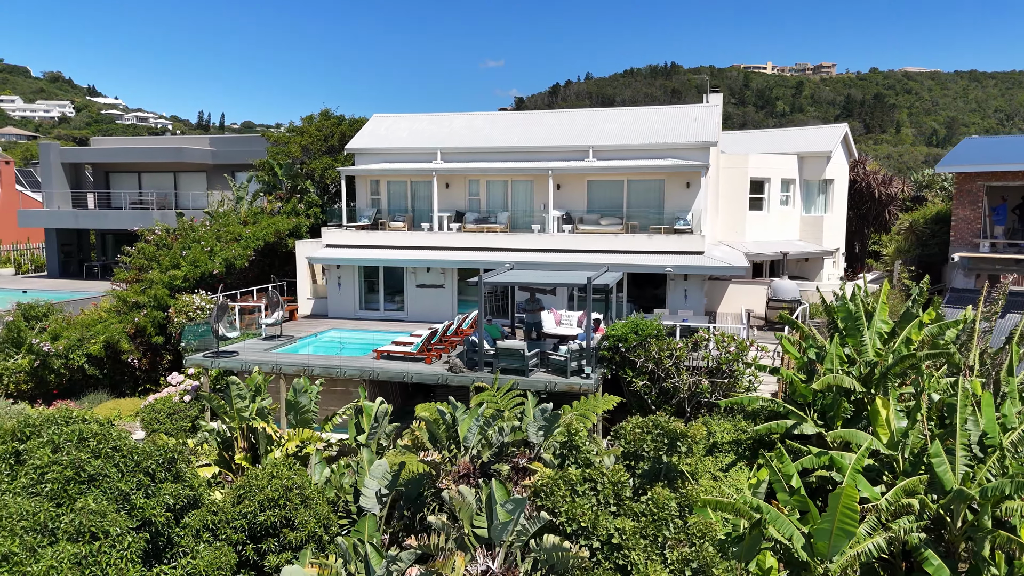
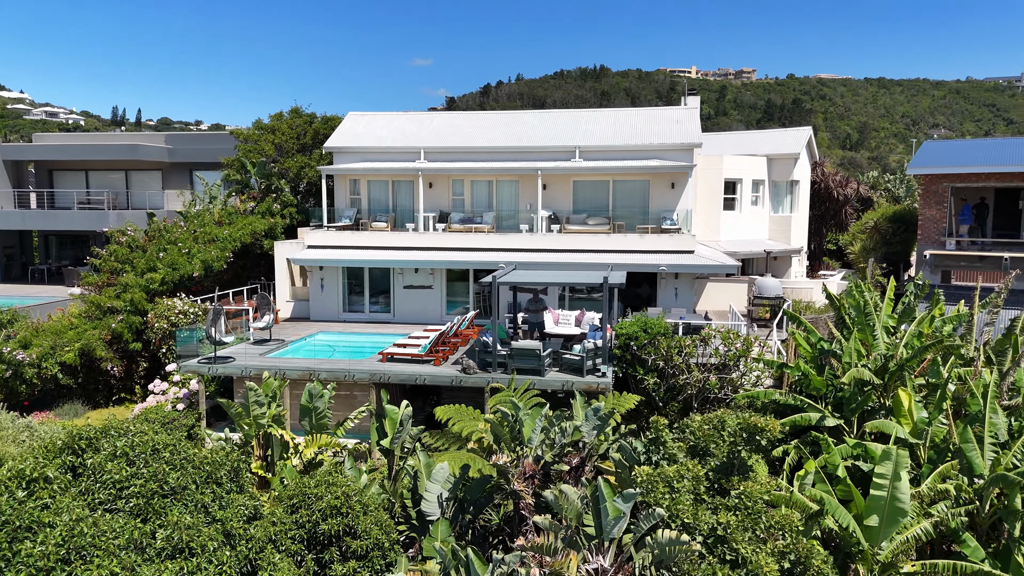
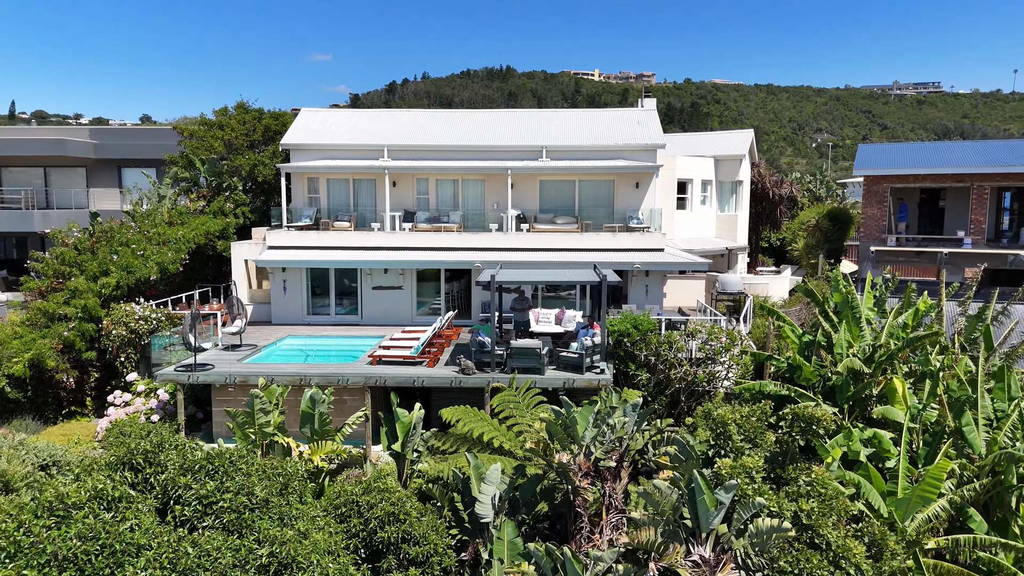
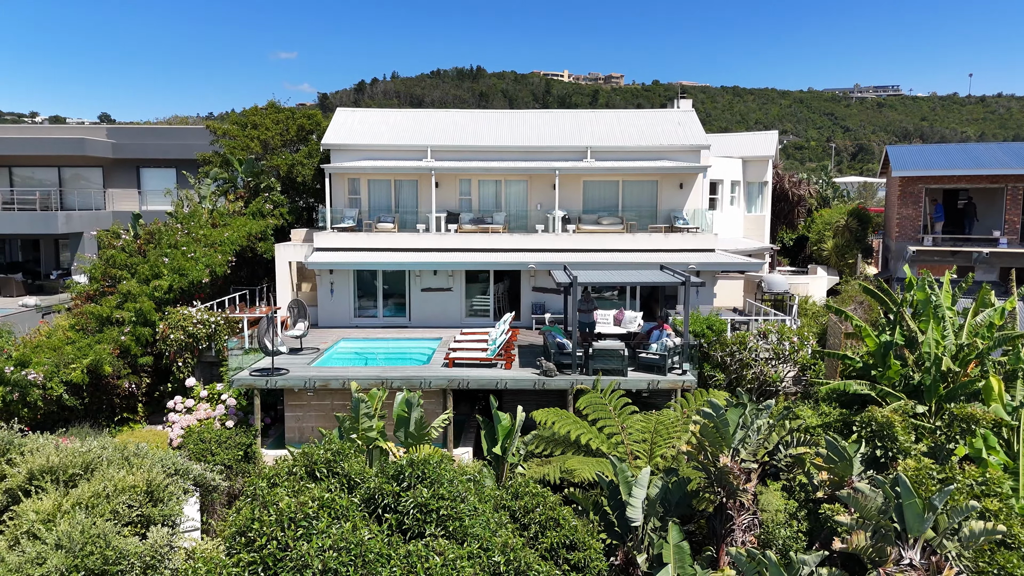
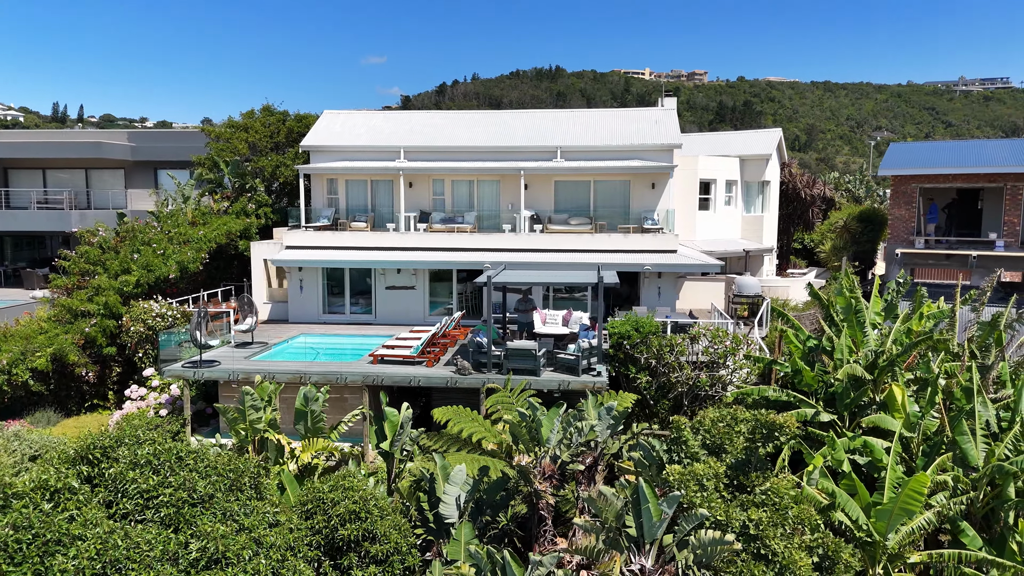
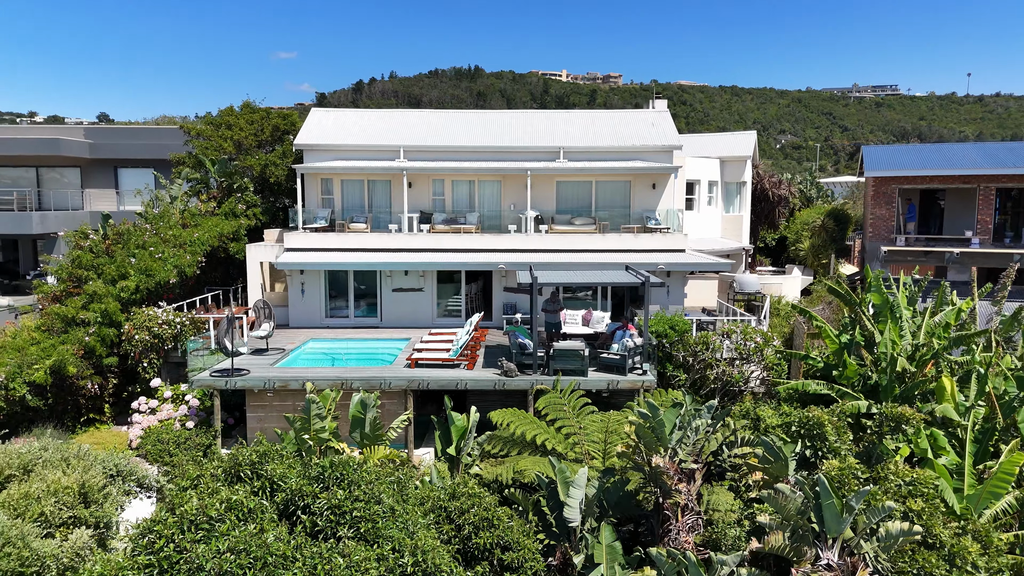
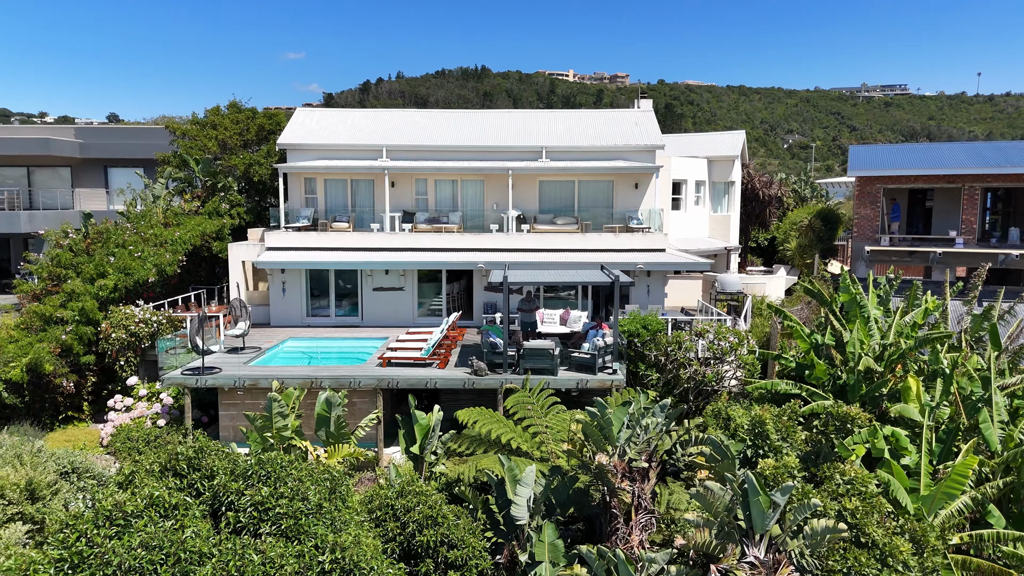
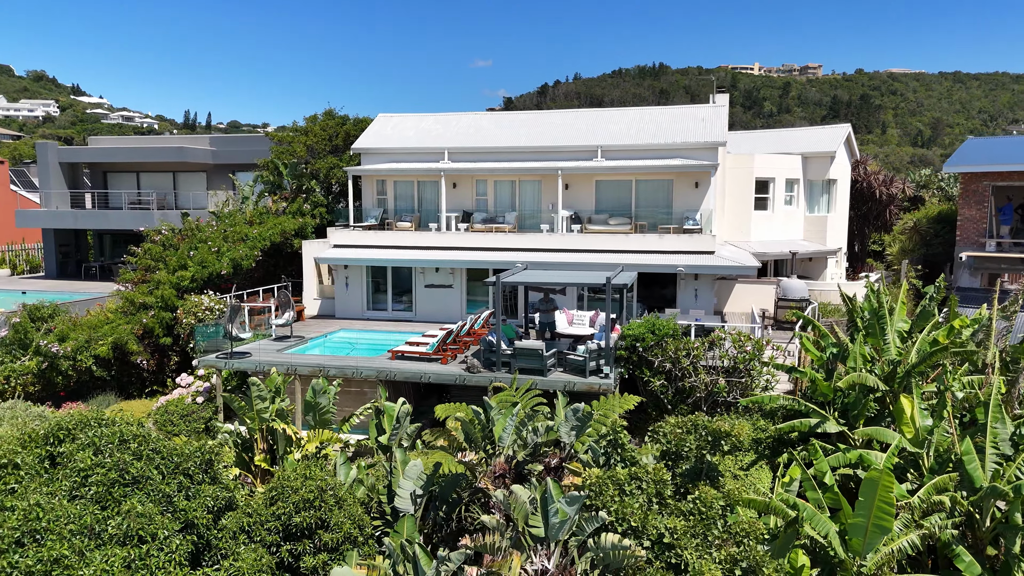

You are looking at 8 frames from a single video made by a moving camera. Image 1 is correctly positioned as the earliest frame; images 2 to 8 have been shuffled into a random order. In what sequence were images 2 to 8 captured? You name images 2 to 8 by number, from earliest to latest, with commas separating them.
8, 2, 5, 3, 7, 6, 4
